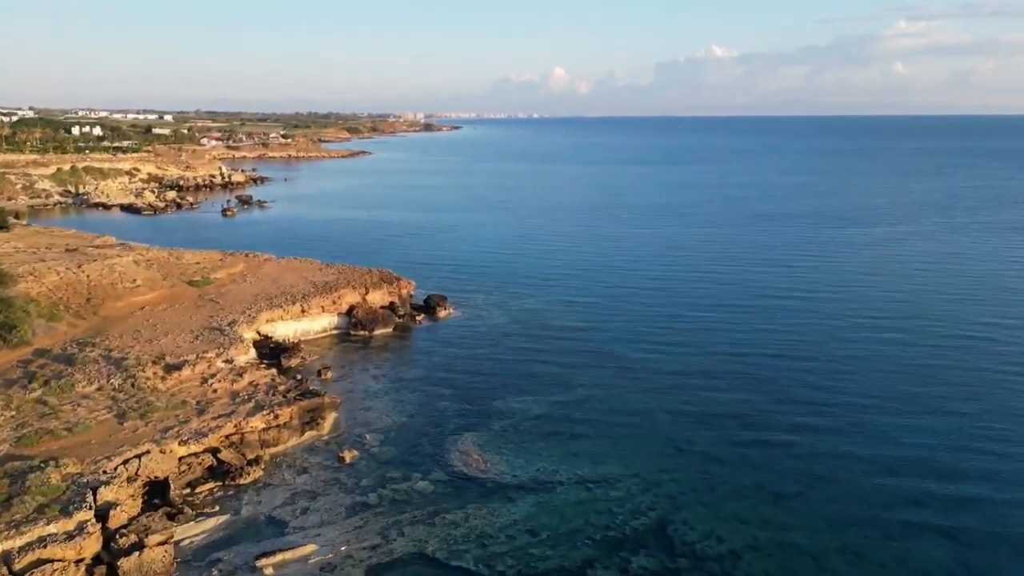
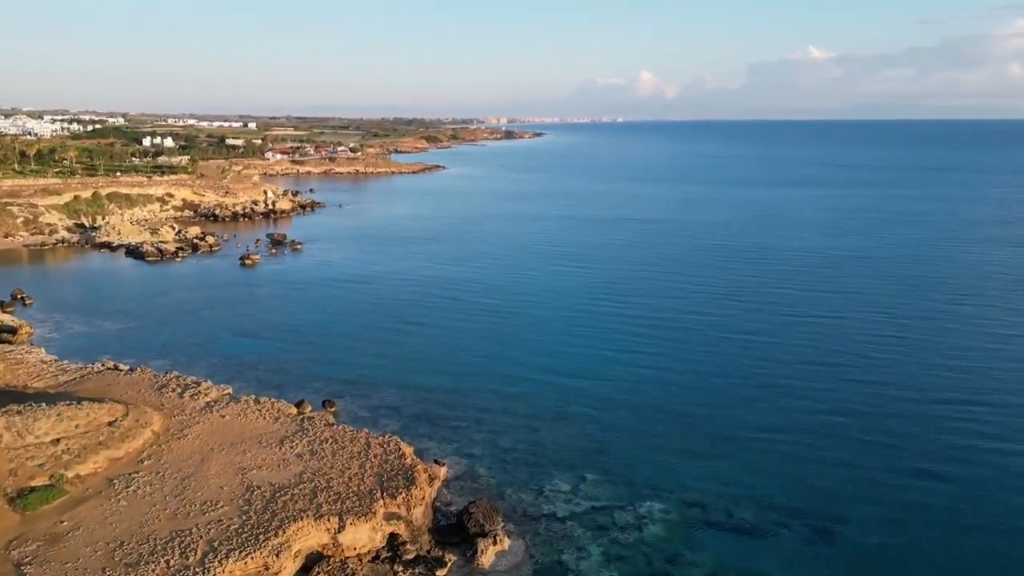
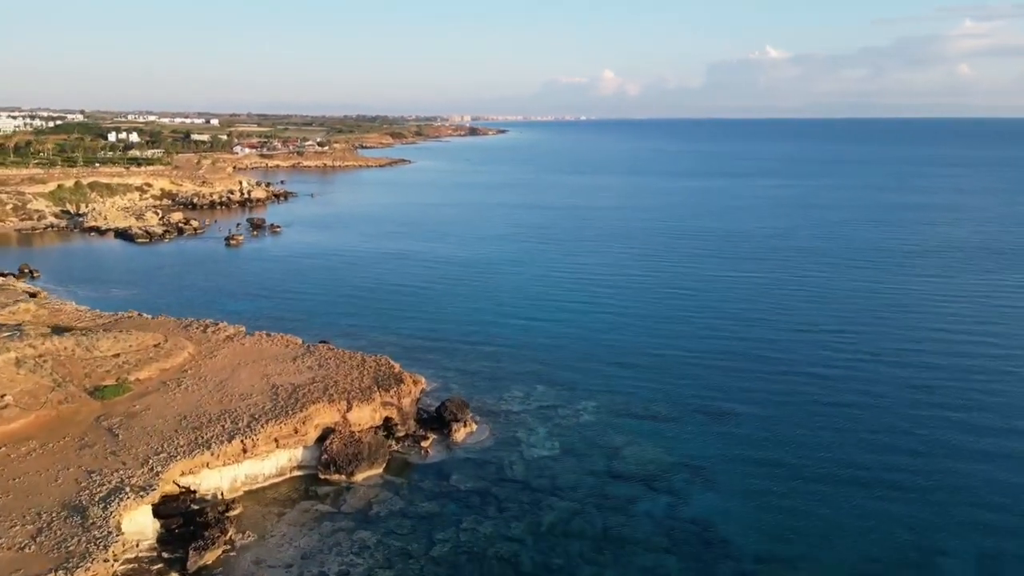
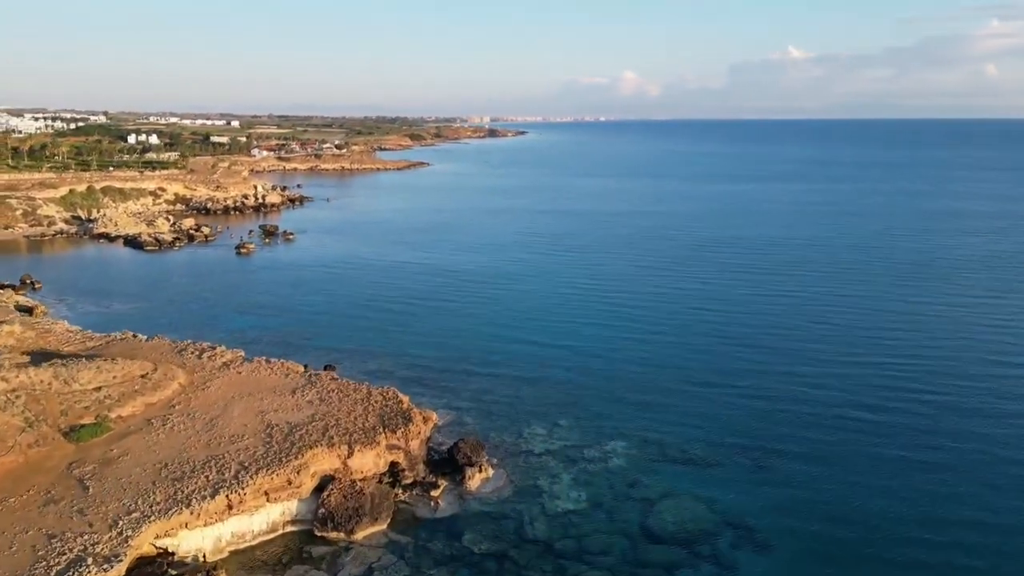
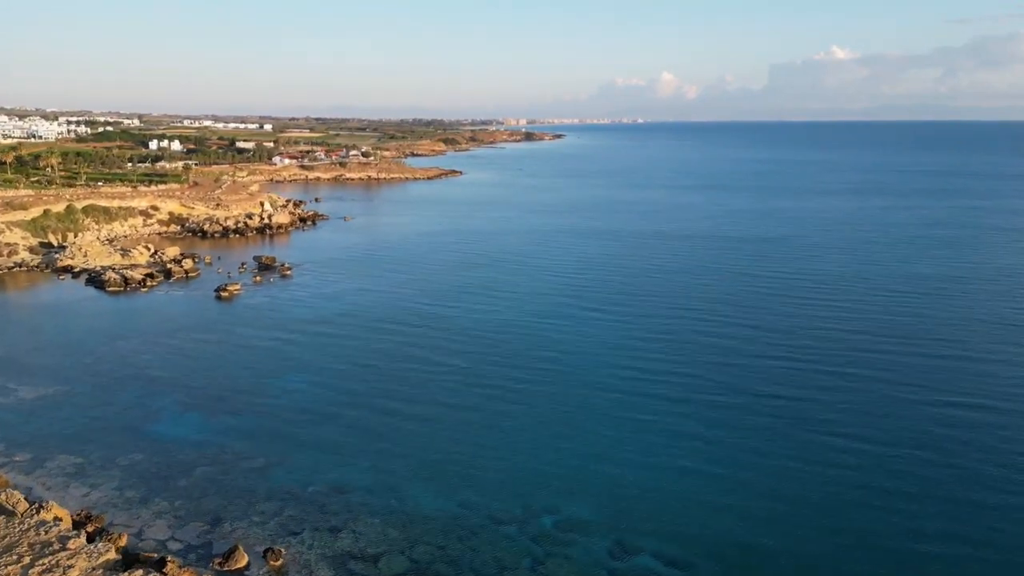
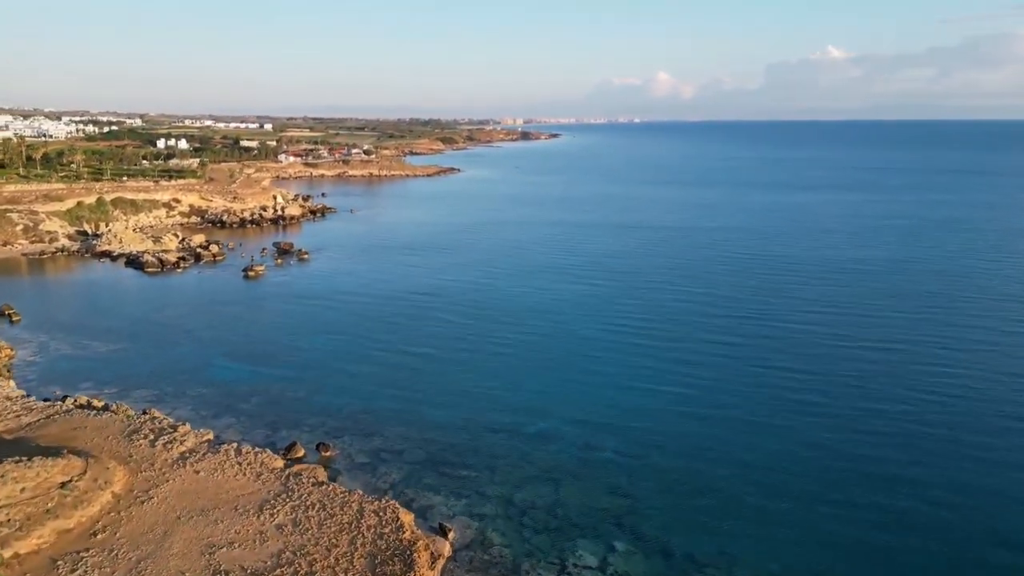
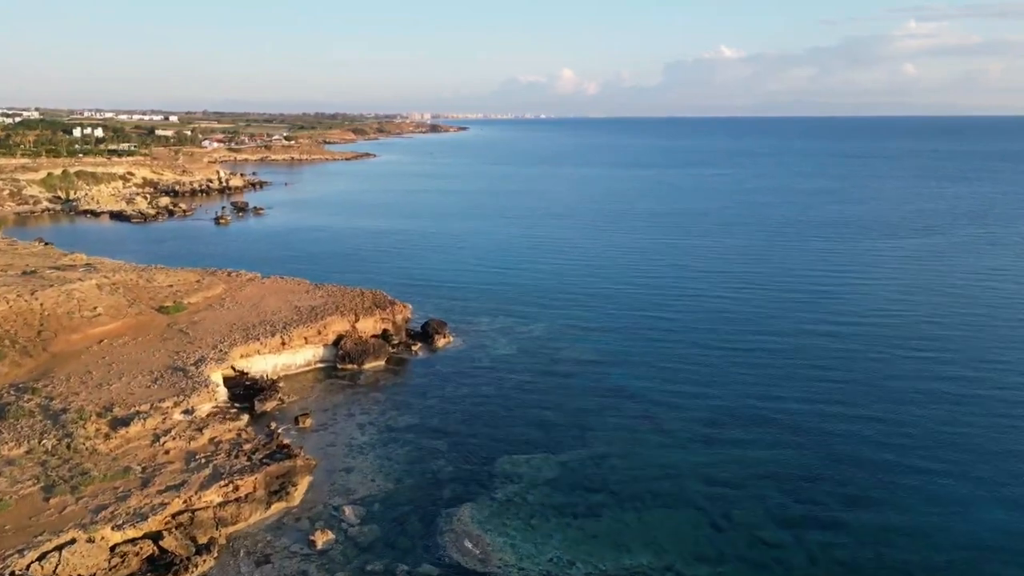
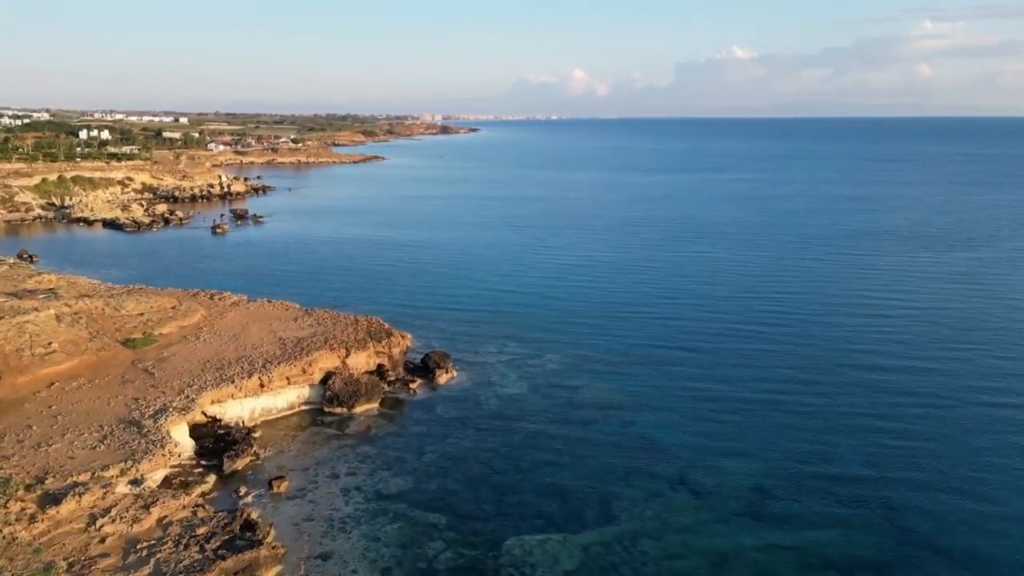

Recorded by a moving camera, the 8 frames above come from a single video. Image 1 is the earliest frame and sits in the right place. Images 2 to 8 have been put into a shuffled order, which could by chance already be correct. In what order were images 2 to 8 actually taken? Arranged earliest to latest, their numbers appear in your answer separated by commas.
7, 8, 3, 4, 2, 6, 5
